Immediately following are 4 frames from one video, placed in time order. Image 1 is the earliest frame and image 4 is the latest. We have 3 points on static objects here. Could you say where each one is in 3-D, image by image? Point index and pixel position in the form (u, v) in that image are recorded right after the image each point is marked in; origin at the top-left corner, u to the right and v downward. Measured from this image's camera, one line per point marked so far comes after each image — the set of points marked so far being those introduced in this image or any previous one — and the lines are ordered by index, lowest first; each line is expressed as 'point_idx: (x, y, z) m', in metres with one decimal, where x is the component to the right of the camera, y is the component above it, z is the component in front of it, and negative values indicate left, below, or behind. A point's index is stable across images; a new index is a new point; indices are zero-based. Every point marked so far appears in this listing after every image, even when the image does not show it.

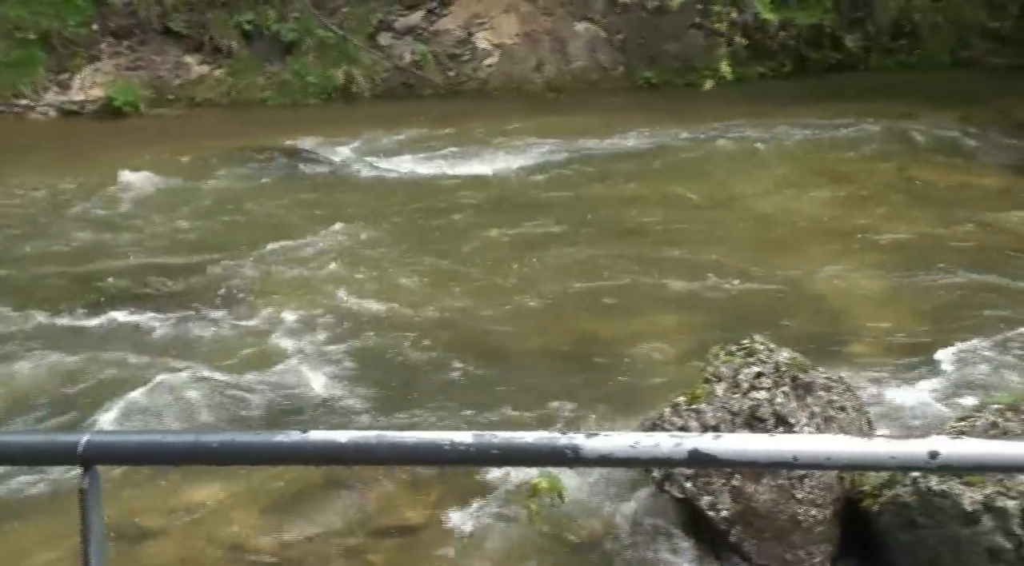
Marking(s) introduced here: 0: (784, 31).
0: (+2.9, +2.7, +11.1) m
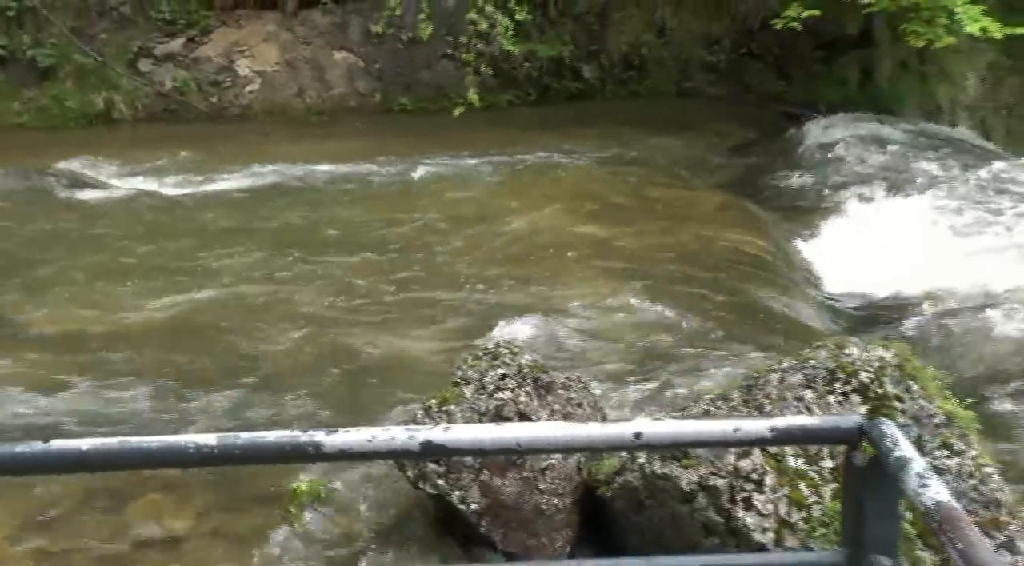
0: (-0.3, +2.5, +12.1) m
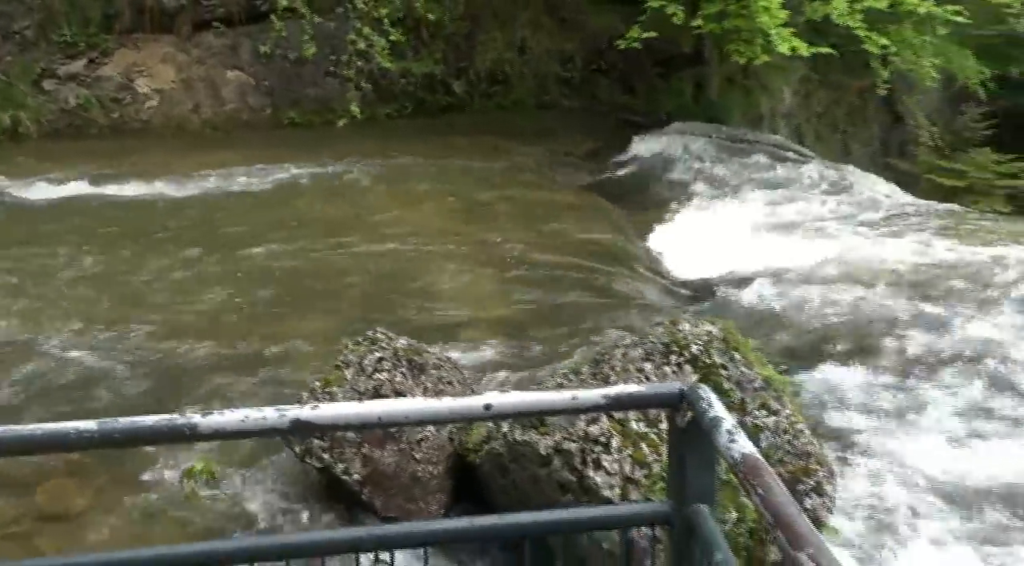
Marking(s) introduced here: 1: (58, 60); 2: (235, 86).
0: (-1.7, +2.5, +13.0) m
1: (-4.3, +2.1, +9.8) m
2: (-2.7, +1.9, +10.0) m
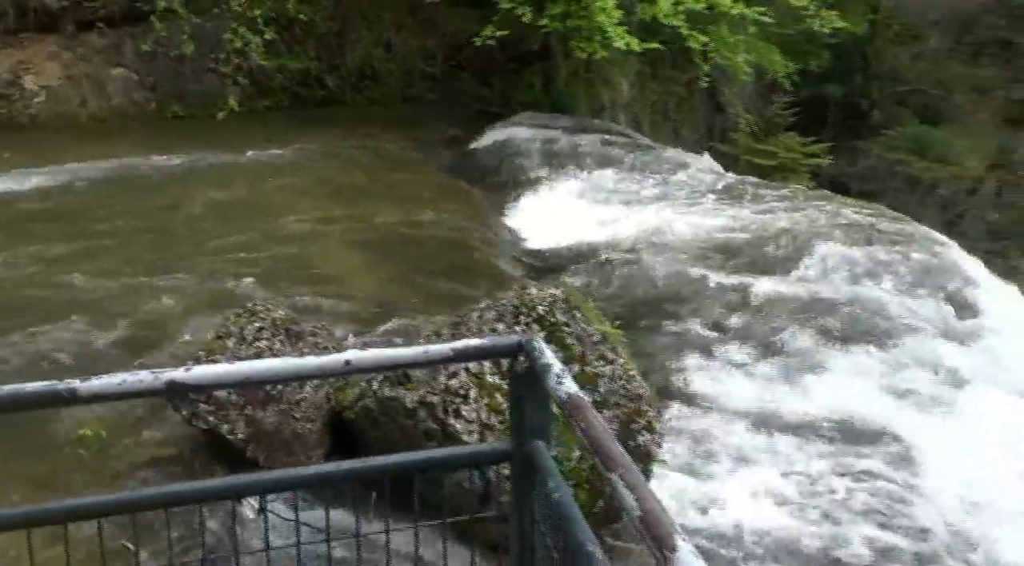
0: (-3.4, +2.7, +13.7) m
1: (-5.7, +2.2, +10.3) m
2: (-4.0, +2.1, +10.6) m
